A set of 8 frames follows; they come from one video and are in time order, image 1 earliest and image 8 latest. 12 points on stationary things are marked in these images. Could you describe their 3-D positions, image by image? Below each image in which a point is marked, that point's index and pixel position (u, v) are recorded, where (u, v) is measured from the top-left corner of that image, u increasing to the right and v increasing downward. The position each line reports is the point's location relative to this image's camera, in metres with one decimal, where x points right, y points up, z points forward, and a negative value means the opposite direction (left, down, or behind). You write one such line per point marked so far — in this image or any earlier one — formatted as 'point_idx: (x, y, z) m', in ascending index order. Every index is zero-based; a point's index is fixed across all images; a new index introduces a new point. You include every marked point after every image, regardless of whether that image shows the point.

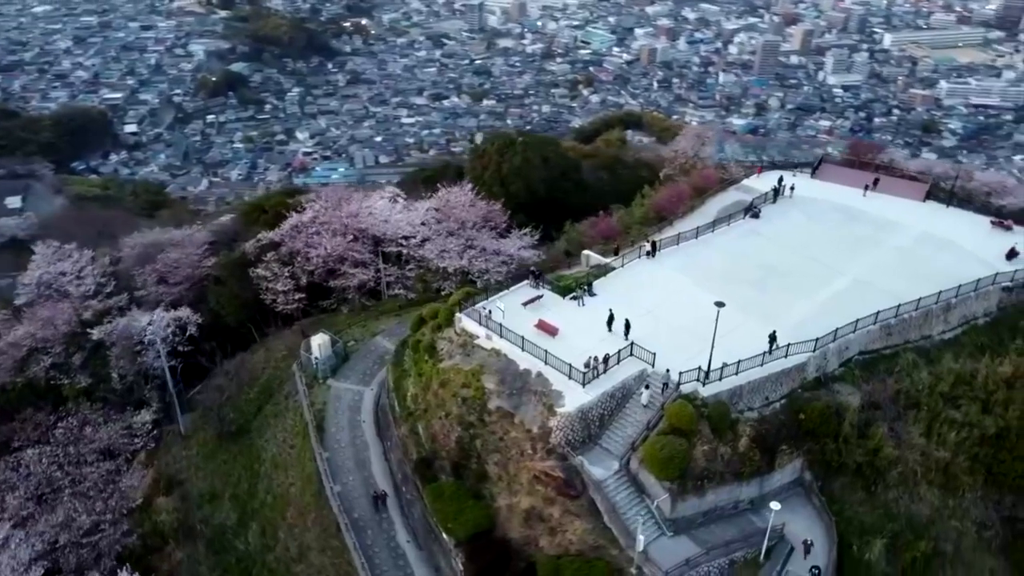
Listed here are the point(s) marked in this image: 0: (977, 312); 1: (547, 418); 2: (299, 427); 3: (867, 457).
0: (+10.2, -0.5, +17.8) m
1: (+0.6, -2.3, +14.6) m
2: (-4.6, -3.0, +17.8) m
3: (+6.7, -3.2, +15.3) m
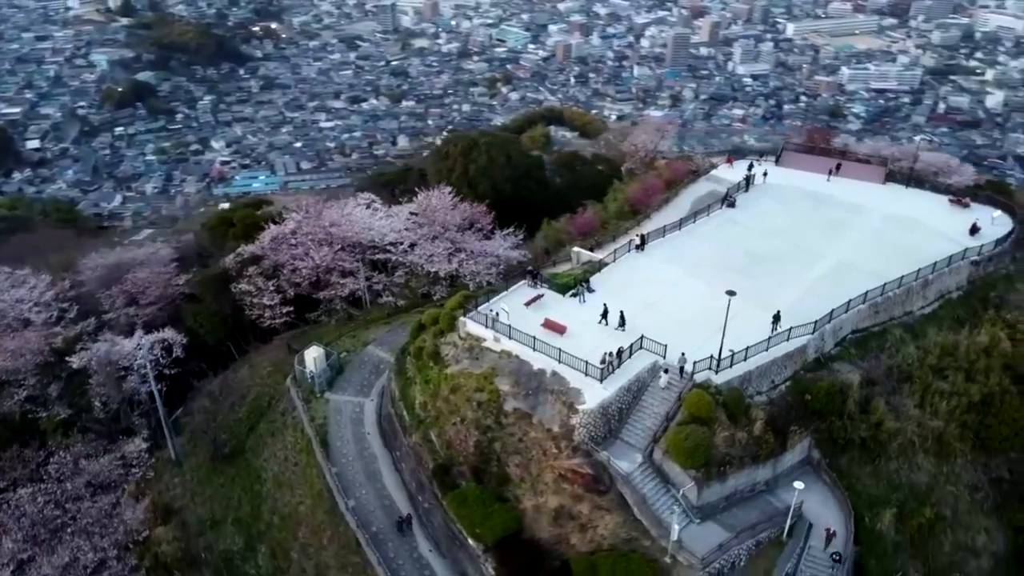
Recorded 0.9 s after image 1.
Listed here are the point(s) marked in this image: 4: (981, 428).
0: (+10.2, +0.1, +18.7) m
1: (+1.0, -2.3, +14.7) m
2: (-4.5, -3.3, +17.4) m
3: (+7.0, -2.8, +16.0) m
4: (+9.8, -2.9, +17.0) m
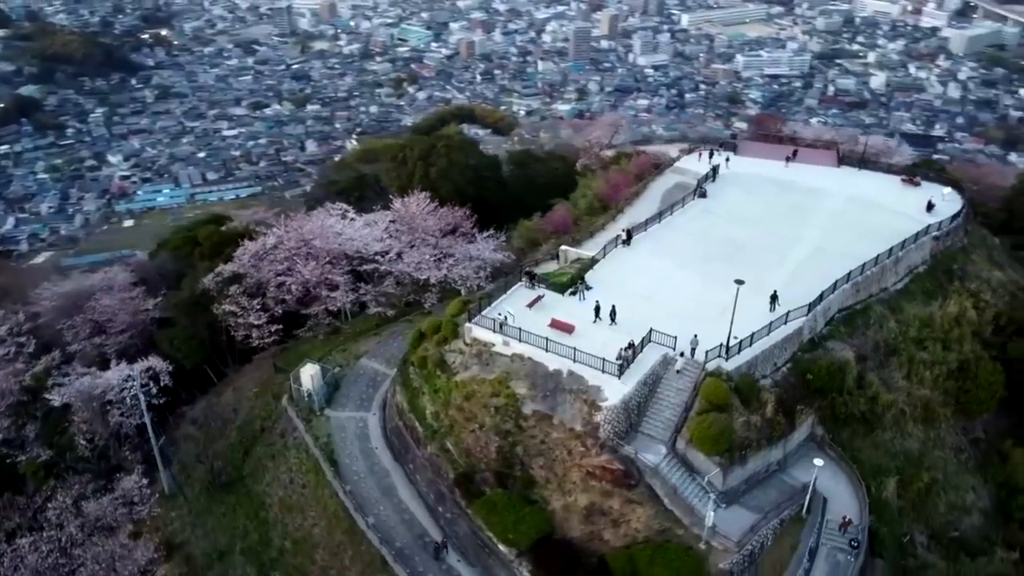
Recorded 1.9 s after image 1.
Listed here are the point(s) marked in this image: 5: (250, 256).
0: (+9.9, +0.7, +19.8) m
1: (+1.4, -2.3, +14.8) m
2: (-4.2, -3.6, +16.9) m
3: (+7.3, -2.4, +16.8) m
4: (+9.9, -2.3, +18.0) m
5: (-6.1, +0.7, +19.6) m
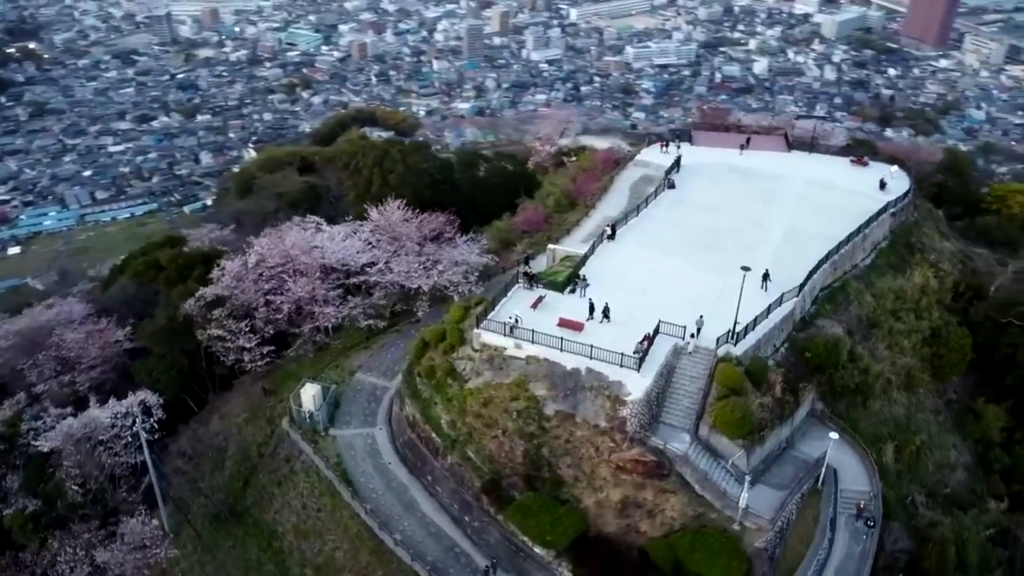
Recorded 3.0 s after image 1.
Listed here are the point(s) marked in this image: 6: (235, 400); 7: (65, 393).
0: (+9.5, +1.3, +20.9) m
1: (+1.9, -2.2, +15.0) m
2: (-3.9, -4.0, +16.4) m
3: (+7.5, -1.9, +17.6) m
4: (+9.9, -1.6, +19.2) m
5: (-6.4, +0.2, +18.8) m
6: (-6.4, -2.6, +19.1) m
7: (-10.1, -2.4, +18.6) m
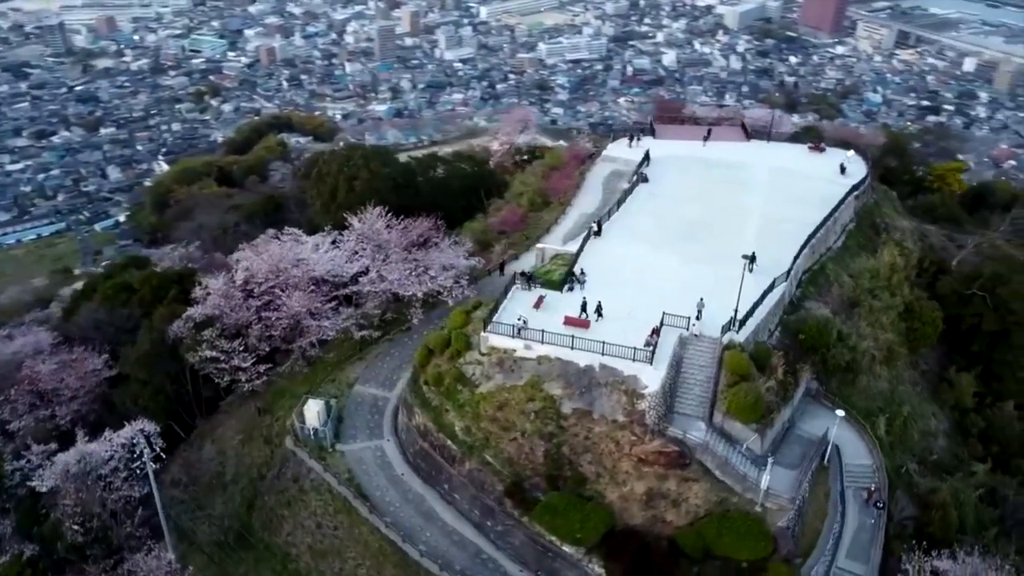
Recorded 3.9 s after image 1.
0: (+9.0, +1.9, +21.8) m
1: (+2.3, -2.1, +15.1) m
2: (-3.5, -4.2, +16.0) m
3: (+7.5, -1.5, +18.3) m
4: (+9.8, -1.1, +20.1) m
5: (-6.5, -0.2, +18.2) m
6: (-6.4, -3.0, +18.5) m
7: (-10.0, -3.0, +17.6) m
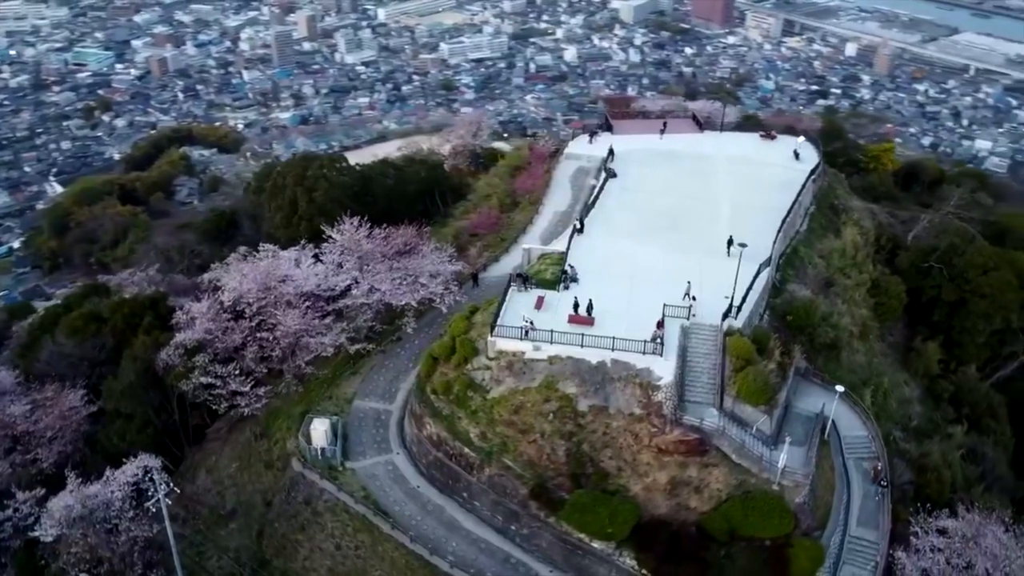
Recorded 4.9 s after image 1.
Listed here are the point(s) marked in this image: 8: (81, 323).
0: (+8.3, +2.4, +22.7) m
1: (+2.6, -2.0, +15.4) m
2: (-3.1, -4.5, +15.6) m
3: (+7.4, -1.1, +19.1) m
4: (+9.4, -0.4, +21.1) m
5: (-6.5, -0.7, +17.5) m
6: (-6.3, -3.5, +17.7) m
7: (-9.8, -3.7, +16.5) m
8: (-10.0, -0.8, +18.9) m
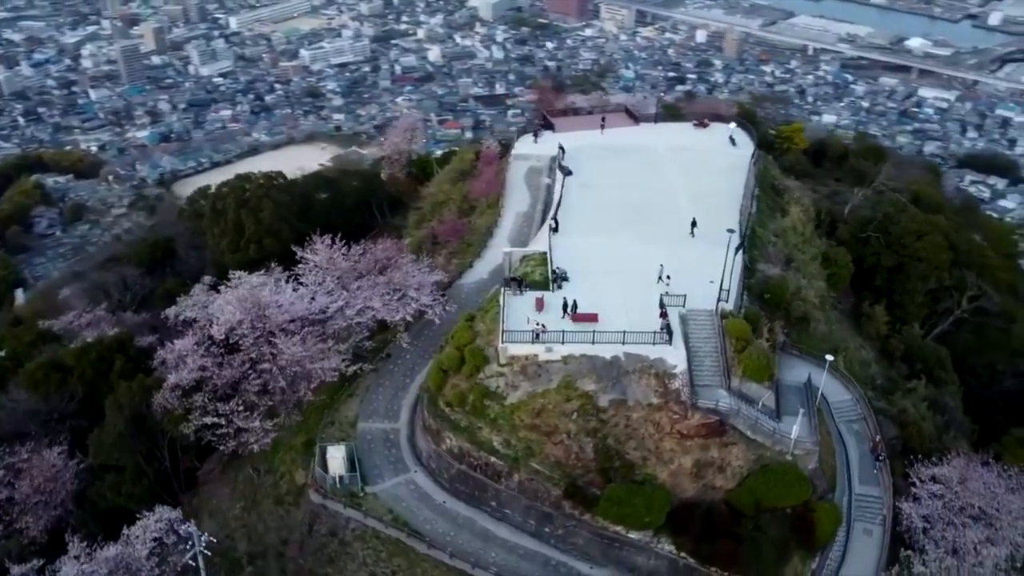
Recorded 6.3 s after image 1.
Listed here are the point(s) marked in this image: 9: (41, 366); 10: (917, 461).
0: (+7.1, +3.0, +23.9) m
1: (+3.0, -1.9, +15.8) m
2: (-2.4, -4.8, +15.2) m
3: (+7.1, -0.5, +20.2) m
4: (+8.7, +0.3, +22.5) m
5: (-6.4, -1.4, +16.5) m
6: (-6.0, -4.2, +16.8) m
7: (-9.2, -4.7, +15.1) m
8: (-10.0, -1.9, +17.4) m
9: (-10.1, -1.8, +17.5) m
10: (+8.8, -3.8, +18.0) m
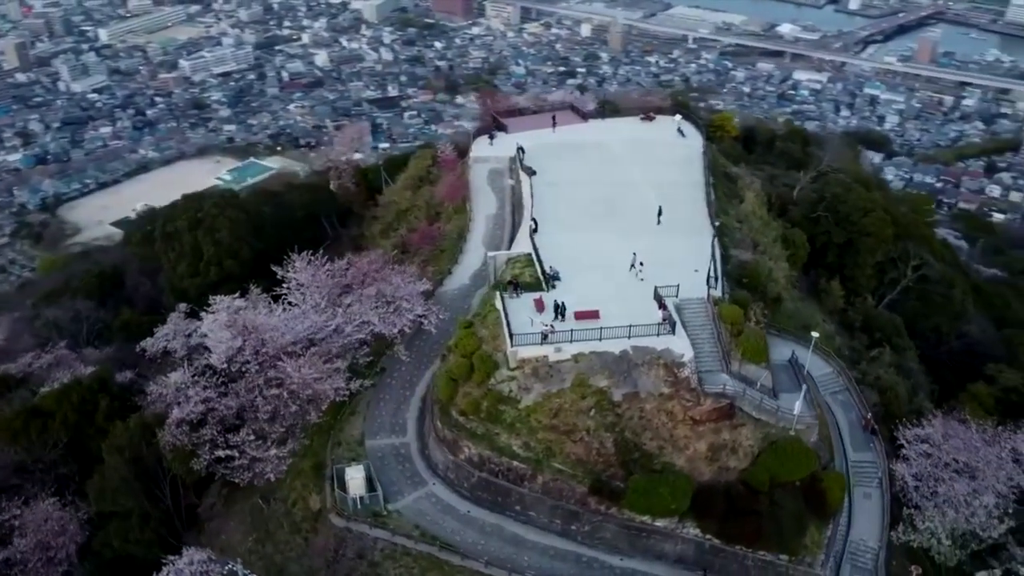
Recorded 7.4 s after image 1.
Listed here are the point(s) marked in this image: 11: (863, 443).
0: (+6.0, +3.5, +24.7) m
1: (+3.3, -1.7, +16.2) m
2: (-1.8, -5.1, +15.0) m
3: (+6.7, 0.0, +21.1) m
4: (+8.0, +0.9, +23.6) m
5: (-6.2, -1.9, +15.7) m
6: (-5.6, -4.7, +16.2) m
7: (-8.5, -5.5, +14.0) m
8: (-9.8, -2.7, +16.2) m
9: (-9.9, -2.6, +16.3) m
10: (+8.9, -3.1, +19.1) m
11: (+7.6, -3.3, +17.8) m
